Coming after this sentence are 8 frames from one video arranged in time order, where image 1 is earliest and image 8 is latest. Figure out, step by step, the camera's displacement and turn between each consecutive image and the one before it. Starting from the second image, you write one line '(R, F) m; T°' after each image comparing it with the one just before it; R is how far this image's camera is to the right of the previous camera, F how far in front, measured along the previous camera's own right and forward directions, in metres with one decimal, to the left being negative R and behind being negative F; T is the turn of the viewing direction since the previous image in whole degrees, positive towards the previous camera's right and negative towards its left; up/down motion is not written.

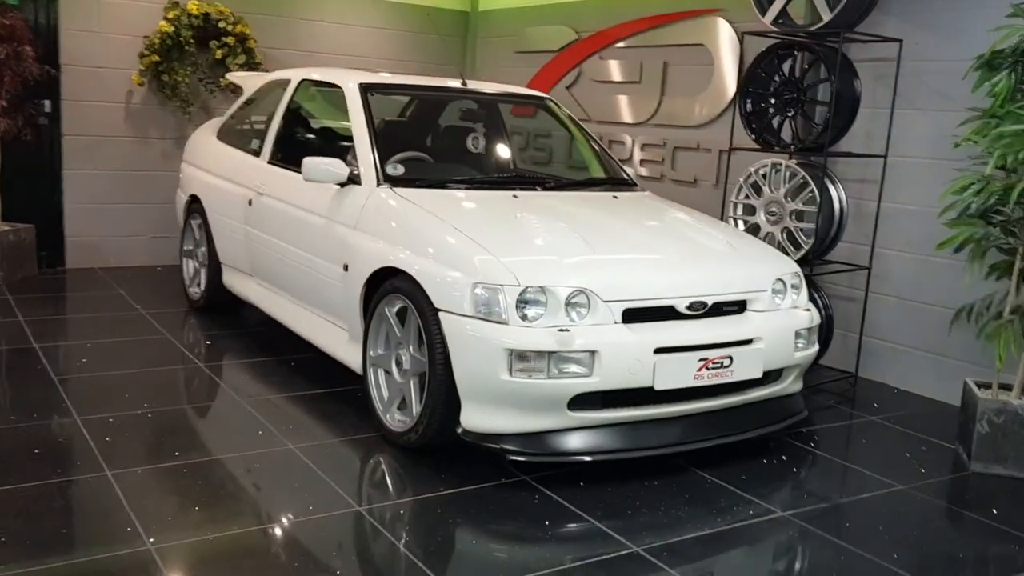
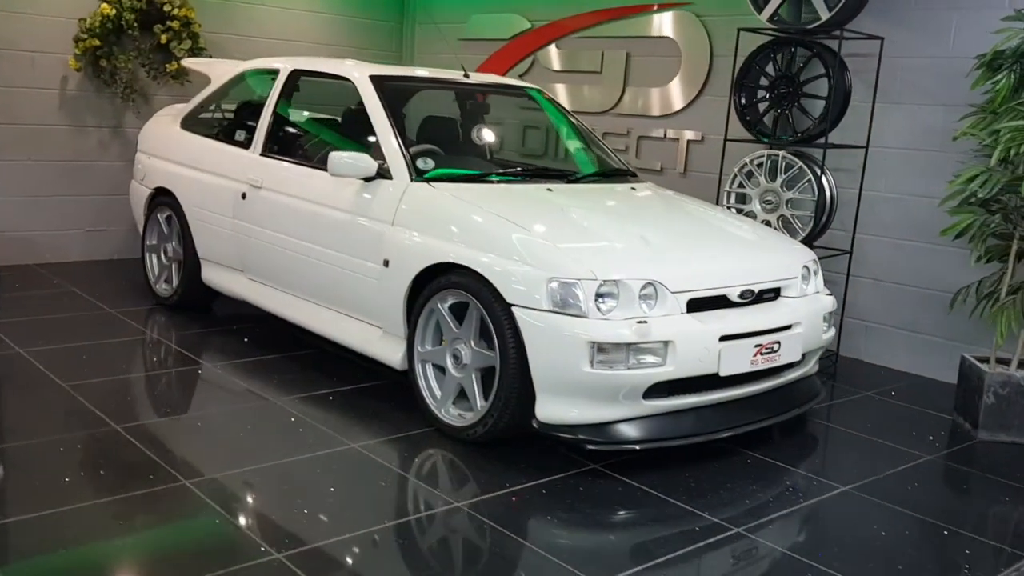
(-0.7, 0.0) m; +8°
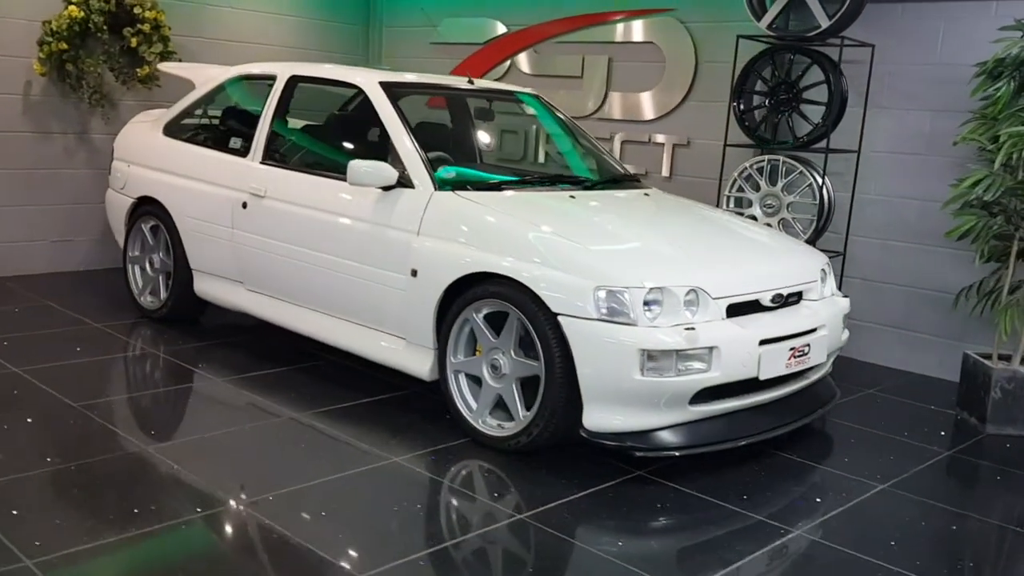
(-0.4, 0.0) m; +5°
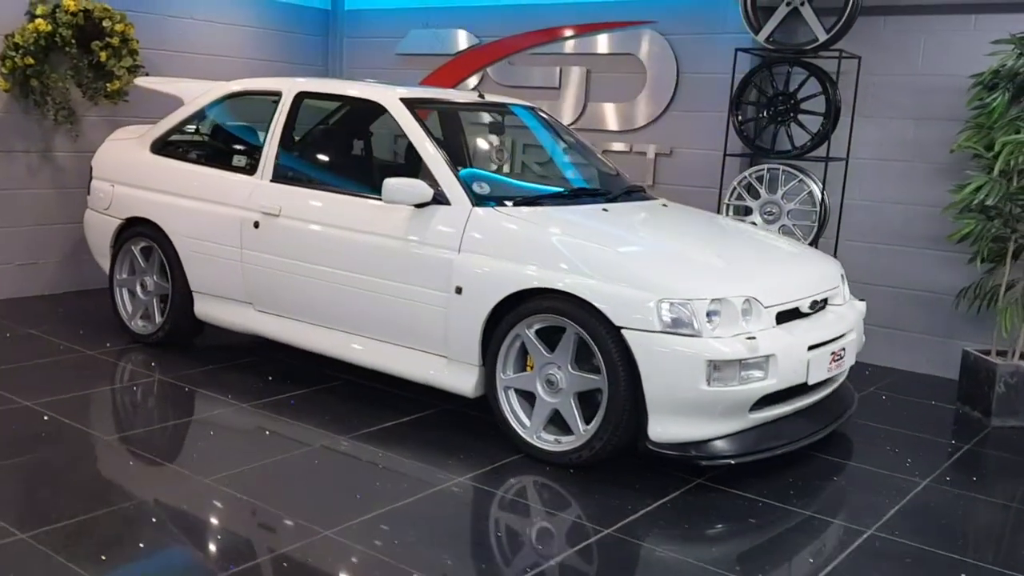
(-0.5, 0.0) m; +6°
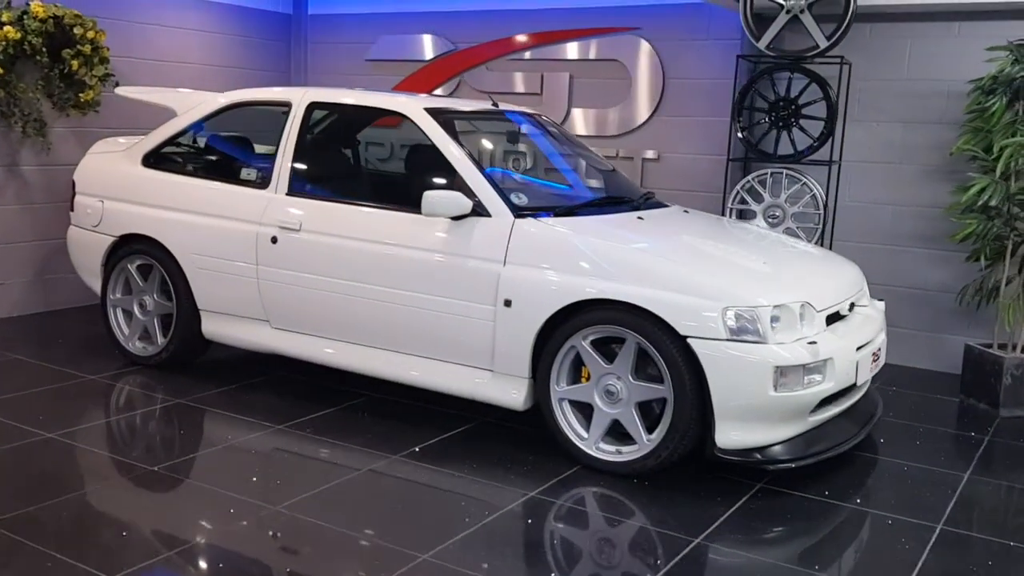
(-0.5, 0.0) m; +5°
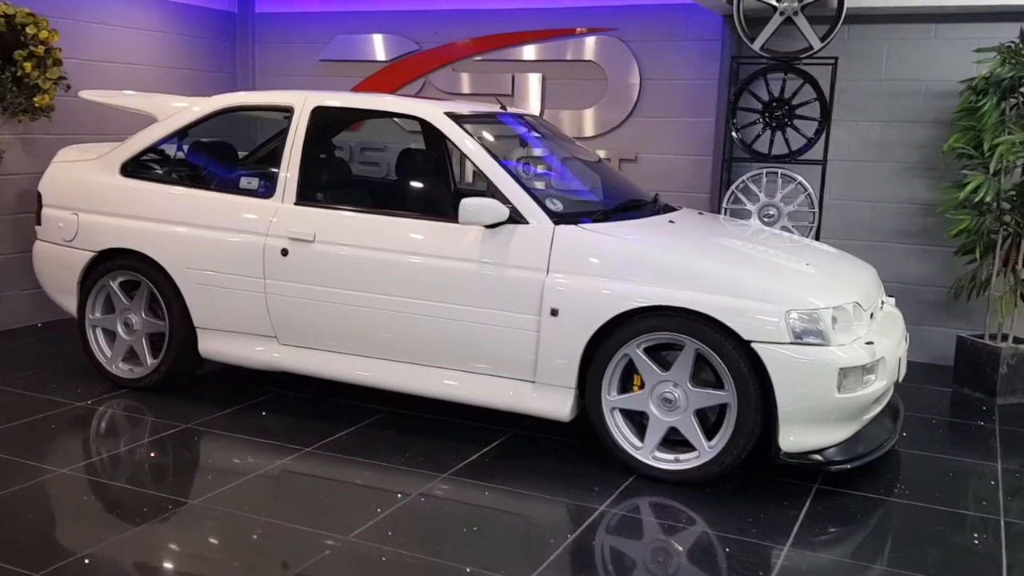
(-0.6, +0.1) m; +6°
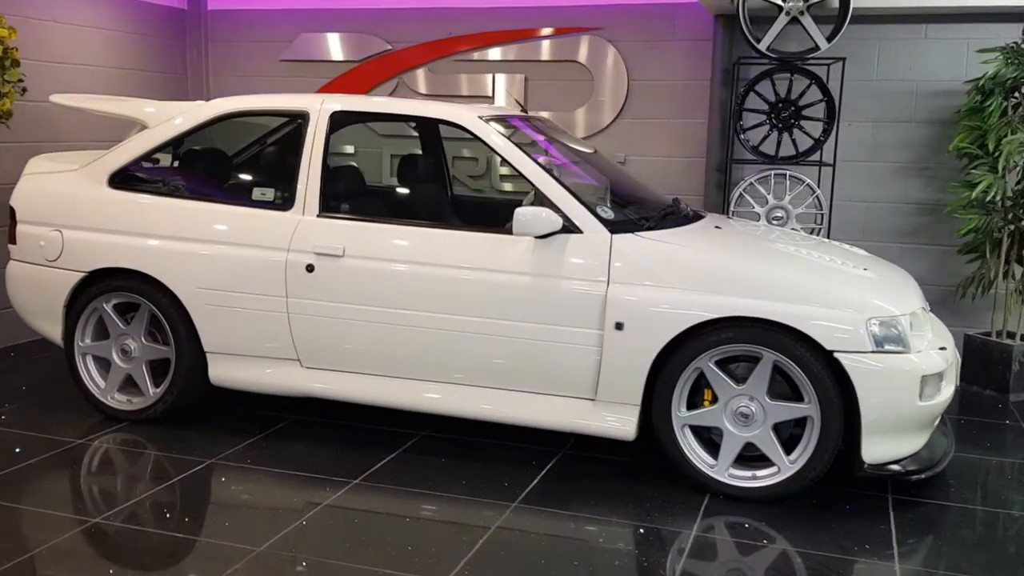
(-0.6, +0.2) m; +6°
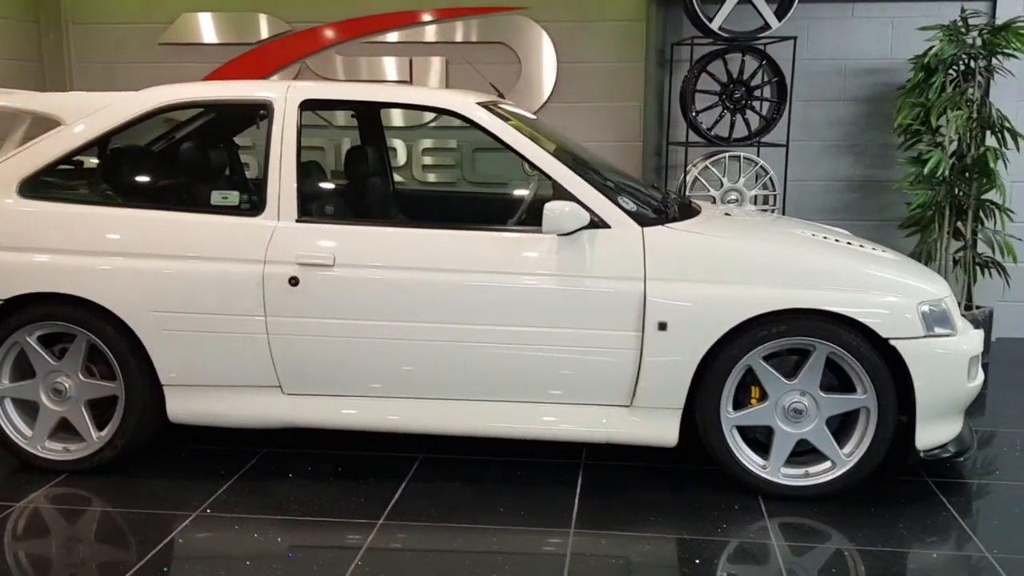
(-0.7, +0.4) m; +11°
